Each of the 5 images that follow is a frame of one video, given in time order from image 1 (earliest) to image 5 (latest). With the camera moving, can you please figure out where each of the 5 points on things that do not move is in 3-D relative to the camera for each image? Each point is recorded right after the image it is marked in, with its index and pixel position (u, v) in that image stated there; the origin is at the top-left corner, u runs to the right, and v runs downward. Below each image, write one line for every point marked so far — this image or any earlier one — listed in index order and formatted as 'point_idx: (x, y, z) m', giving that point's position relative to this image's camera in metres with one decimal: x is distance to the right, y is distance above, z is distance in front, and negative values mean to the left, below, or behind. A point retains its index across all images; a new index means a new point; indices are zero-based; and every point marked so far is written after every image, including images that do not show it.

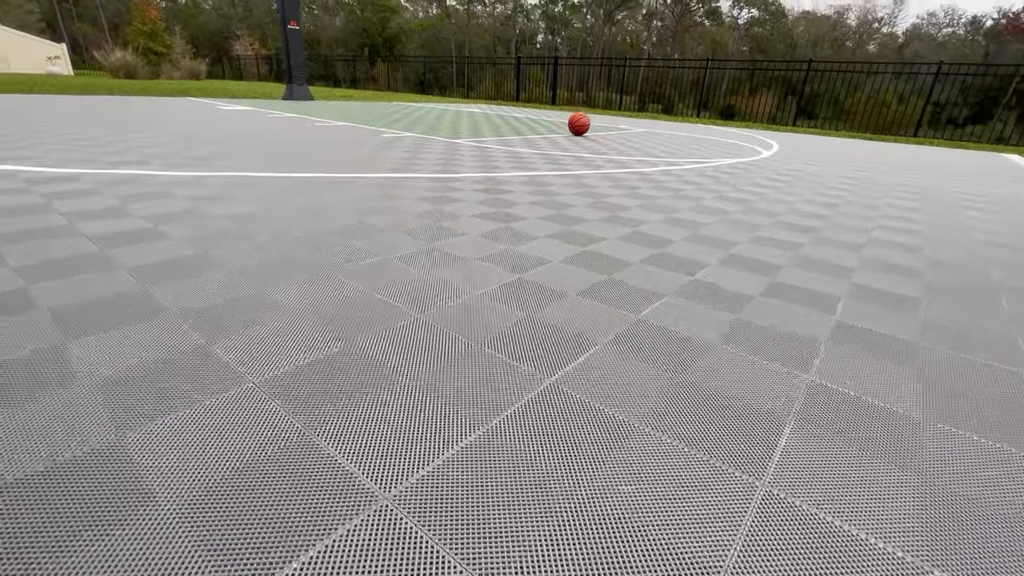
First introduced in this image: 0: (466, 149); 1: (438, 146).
0: (-0.7, +2.0, +5.9) m
1: (-1.1, +2.1, +5.9) m
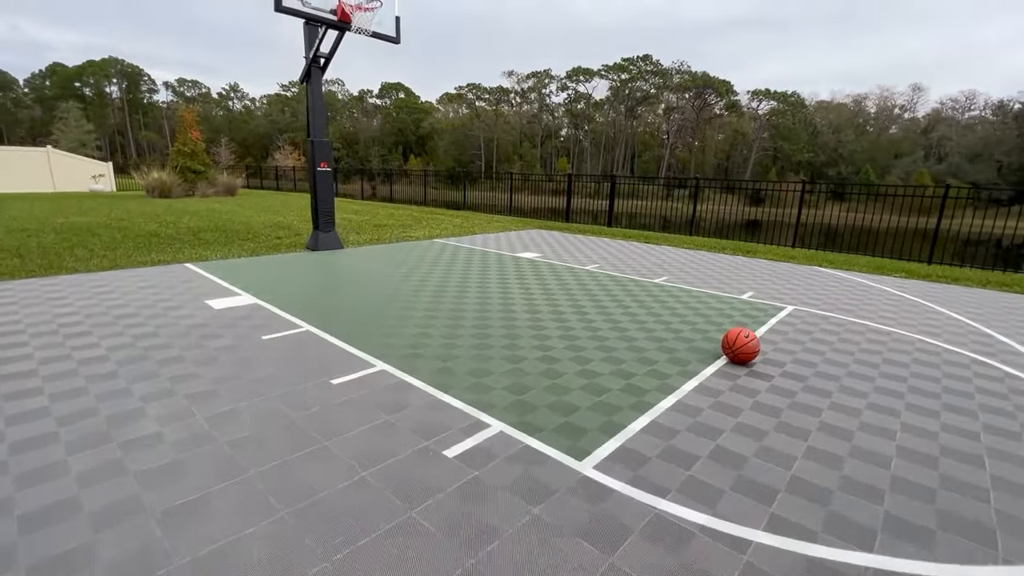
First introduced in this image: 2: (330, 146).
0: (+0.2, -0.2, +4.2) m
1: (-0.2, -0.2, +4.3) m
2: (-2.7, +2.1, +7.1) m
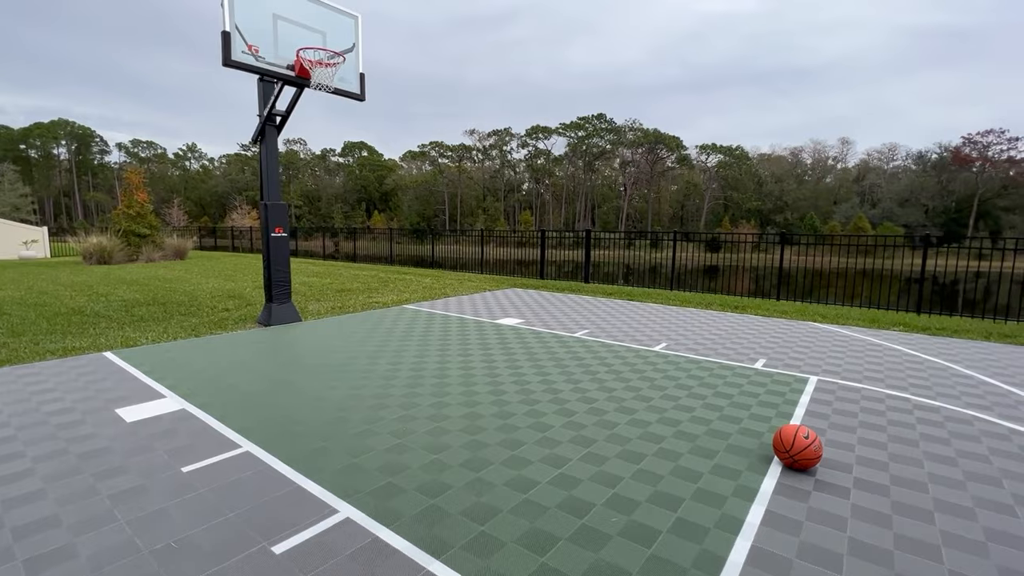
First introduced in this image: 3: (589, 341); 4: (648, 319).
0: (+0.2, -0.9, +3.5) m
1: (-0.3, -0.9, +3.6) m
2: (-3.1, +1.1, +6.4) m
3: (+0.9, -0.6, +5.7) m
4: (+2.0, -0.5, +6.8) m
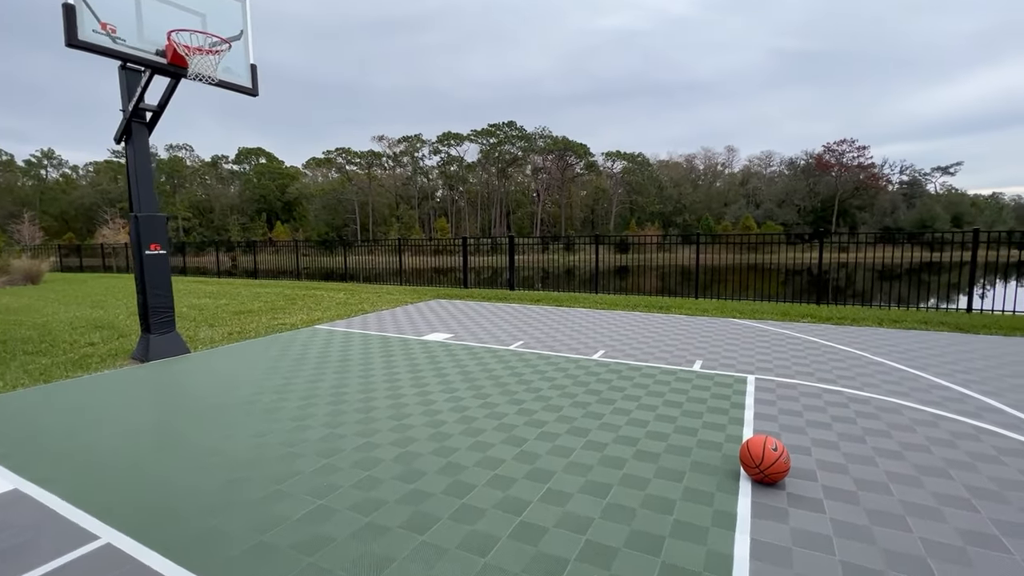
0: (-0.2, -1.0, +3.1) m
1: (-0.6, -1.0, +3.1) m
2: (-4.0, +0.8, +5.4) m
3: (+0.2, -0.7, +5.4) m
4: (+1.0, -0.5, +6.7) m
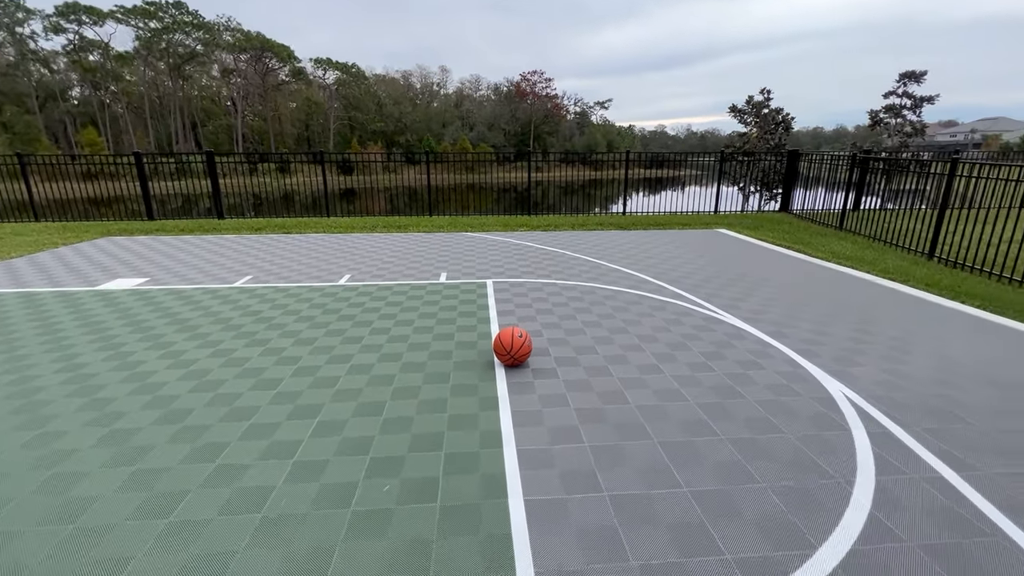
0: (-1.6, -0.6, +2.6) m
1: (-2.0, -0.6, +2.4) m
2: (-6.1, +0.9, +2.3) m
3: (-2.5, 0.0, +4.7) m
4: (-2.5, +0.5, +6.2) m
